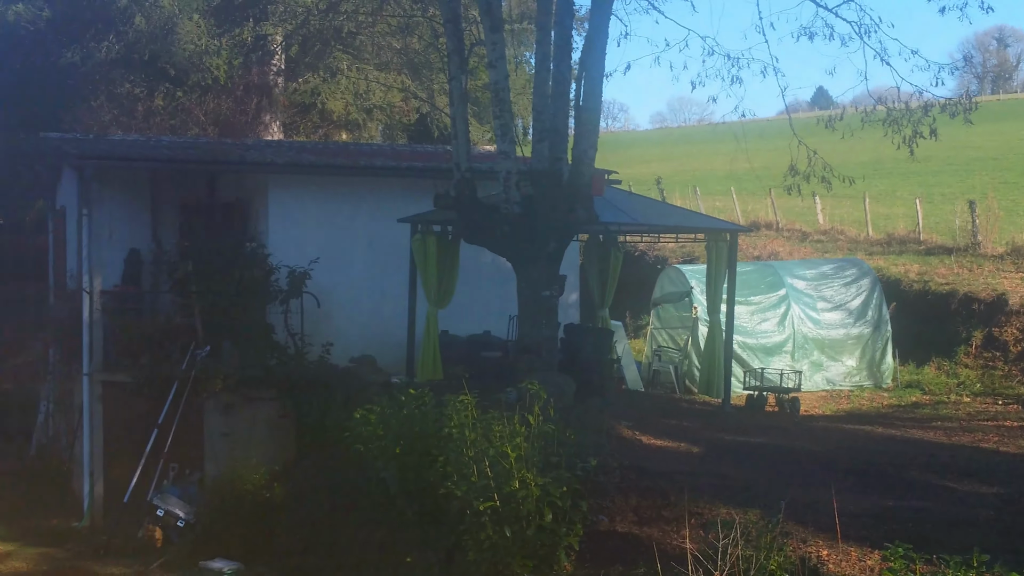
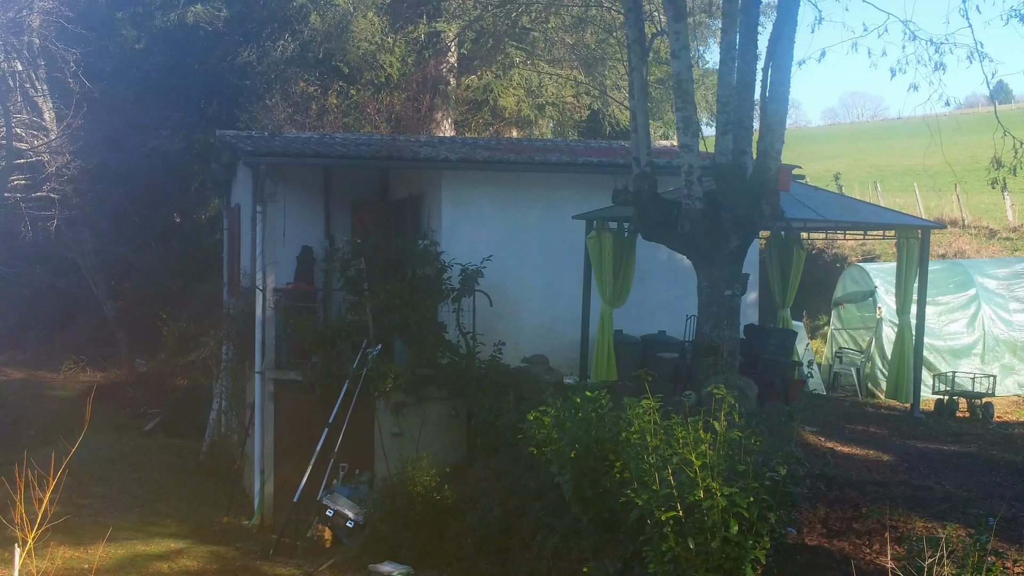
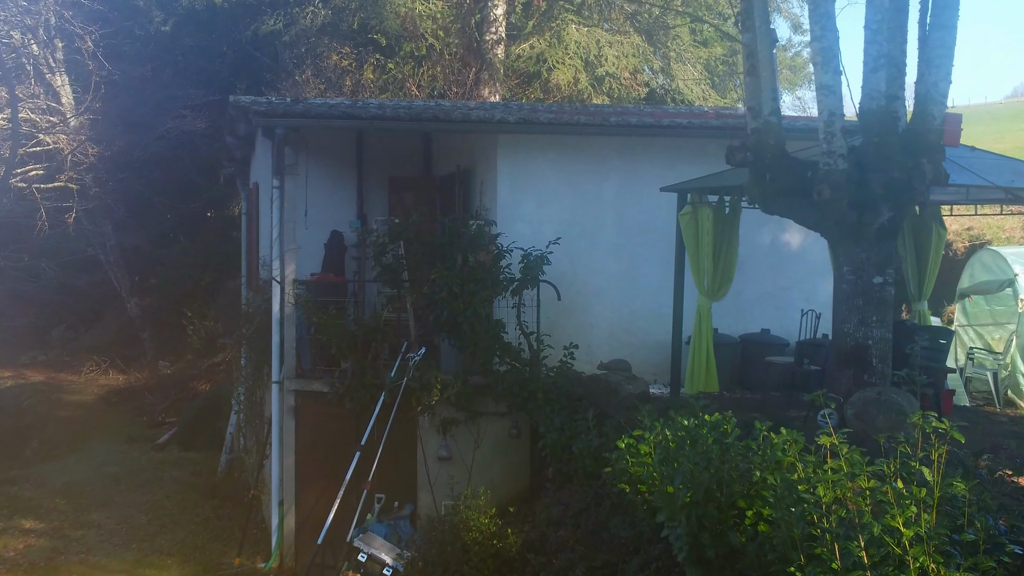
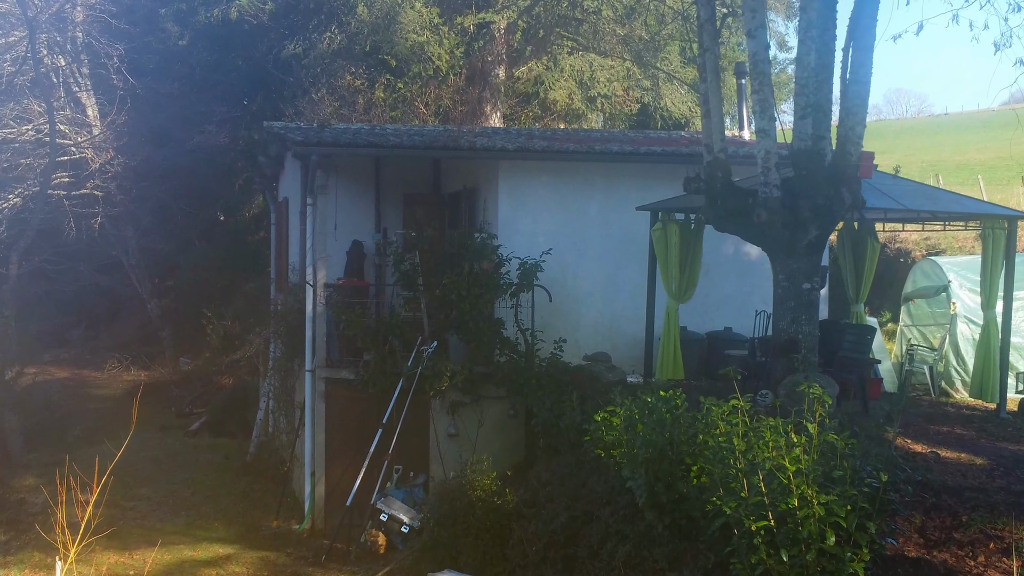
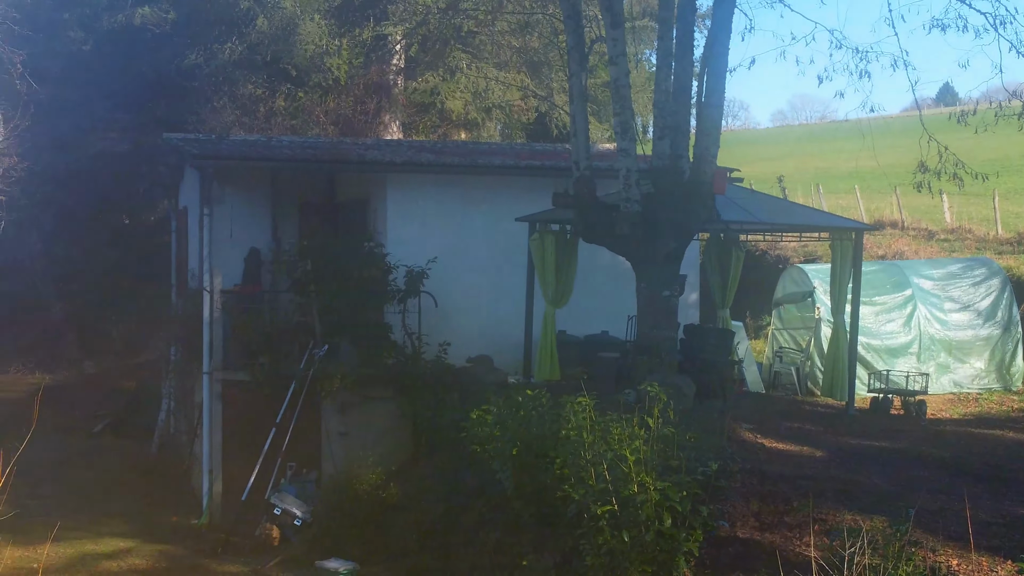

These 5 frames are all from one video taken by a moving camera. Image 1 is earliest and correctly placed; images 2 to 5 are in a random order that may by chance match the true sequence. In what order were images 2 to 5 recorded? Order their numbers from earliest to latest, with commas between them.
5, 2, 4, 3
